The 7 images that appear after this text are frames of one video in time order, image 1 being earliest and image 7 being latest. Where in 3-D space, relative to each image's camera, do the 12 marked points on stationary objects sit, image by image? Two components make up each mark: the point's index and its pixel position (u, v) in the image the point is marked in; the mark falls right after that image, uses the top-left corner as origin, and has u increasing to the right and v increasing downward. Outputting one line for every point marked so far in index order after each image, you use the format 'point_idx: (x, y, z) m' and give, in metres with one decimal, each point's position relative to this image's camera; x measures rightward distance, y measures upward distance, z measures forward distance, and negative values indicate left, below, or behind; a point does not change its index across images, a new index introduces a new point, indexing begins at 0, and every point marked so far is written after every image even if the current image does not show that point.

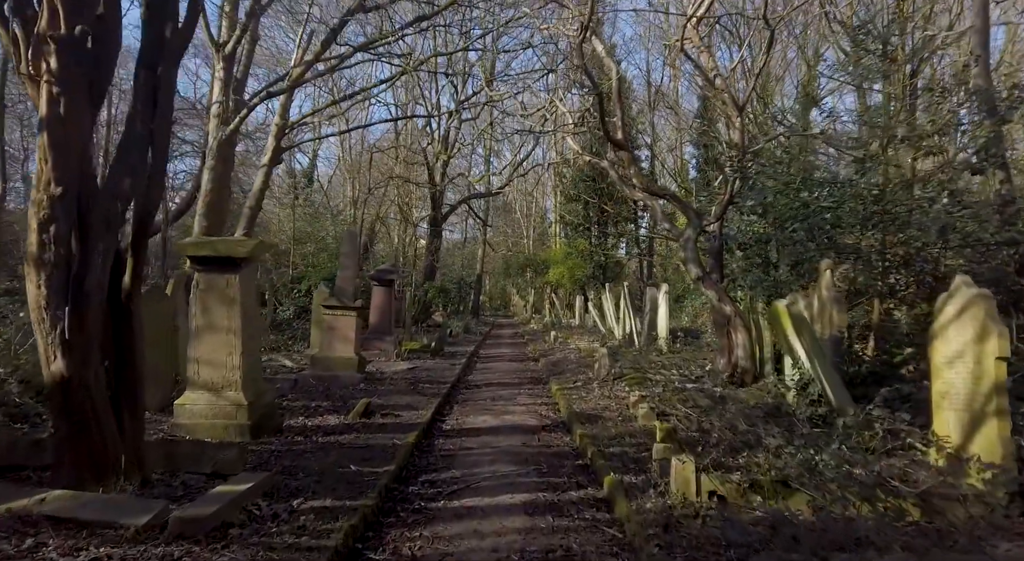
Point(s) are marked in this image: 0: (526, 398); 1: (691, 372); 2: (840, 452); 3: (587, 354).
0: (+0.2, -1.6, +8.8) m
1: (+2.5, -1.3, +8.8) m
2: (+2.1, -1.1, +4.2) m
3: (+1.5, -1.5, +13.3) m
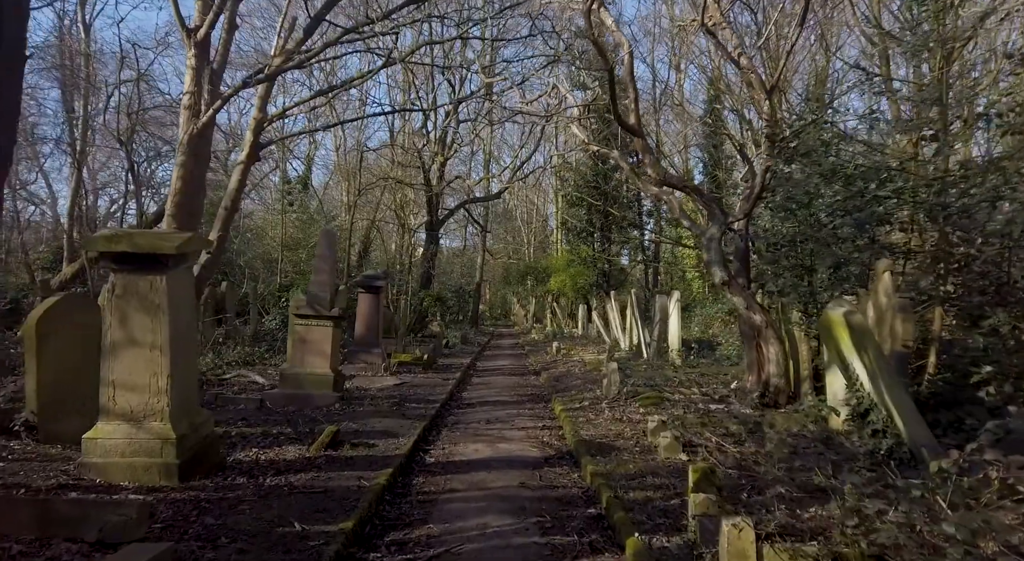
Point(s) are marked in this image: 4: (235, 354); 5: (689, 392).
0: (+0.2, -1.7, +7.7) m
1: (+2.5, -1.3, +7.7) m
2: (+2.1, -1.1, +3.1) m
3: (+1.5, -1.7, +12.2) m
4: (-4.7, -1.2, +10.9) m
5: (+2.1, -1.3, +7.7) m
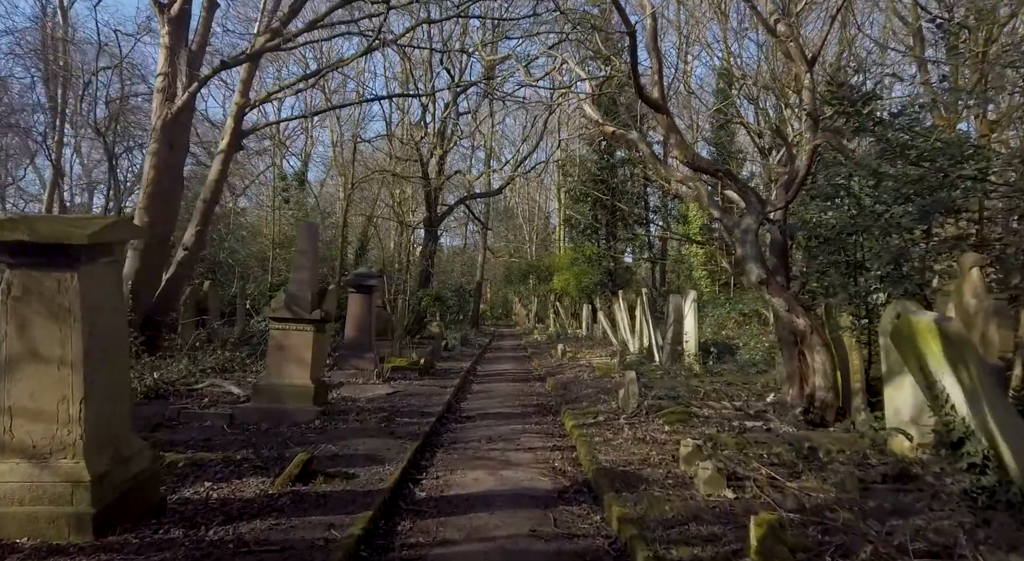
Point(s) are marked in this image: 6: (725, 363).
0: (+0.2, -1.7, +6.7) m
1: (+2.5, -1.3, +6.8) m
2: (+2.2, -1.1, +2.2) m
3: (+1.6, -1.7, +11.2) m
4: (-4.6, -1.2, +9.9) m
5: (+2.2, -1.3, +6.7) m
6: (+3.5, -1.4, +10.4) m
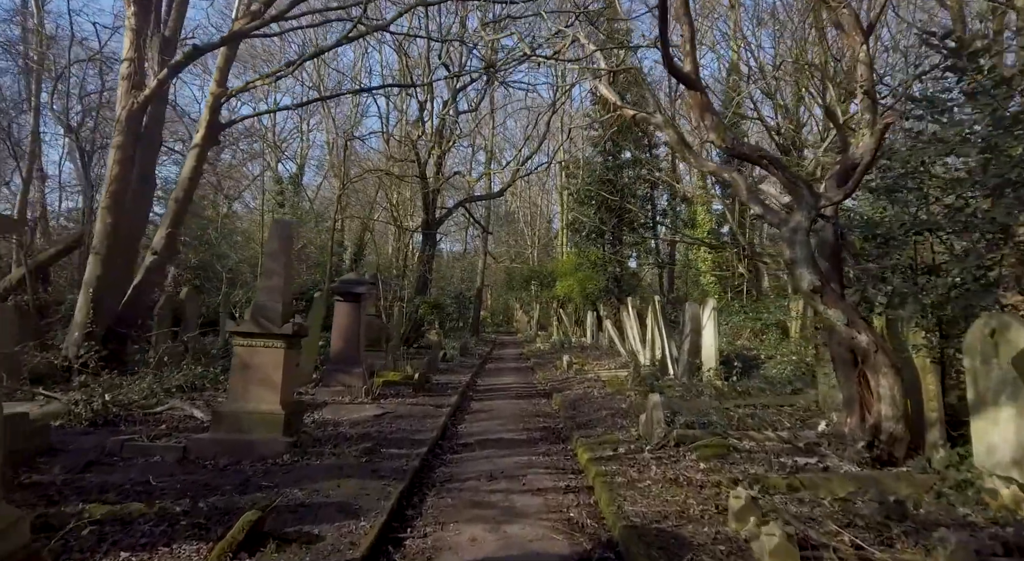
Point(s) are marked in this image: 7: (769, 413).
0: (+0.3, -1.7, +5.7) m
1: (+2.6, -1.4, +5.7) m
2: (+2.2, -1.1, +1.1) m
3: (+1.6, -1.8, +10.2) m
4: (-4.6, -1.3, +8.9) m
5: (+2.2, -1.4, +5.7) m
6: (+3.5, -1.5, +9.4) m
7: (+2.7, -1.4, +6.7) m
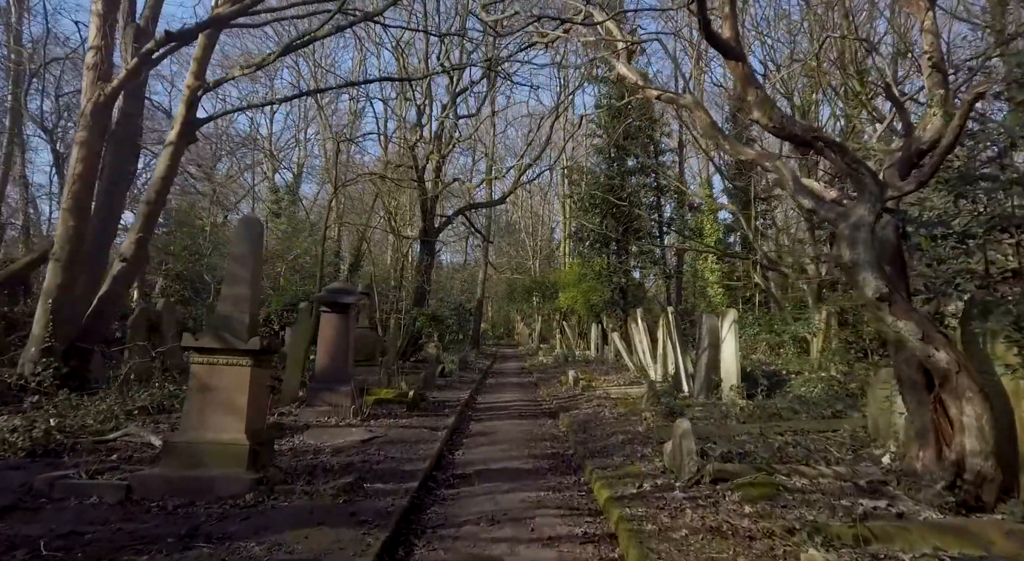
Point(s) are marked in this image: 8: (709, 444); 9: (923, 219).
0: (+0.3, -1.8, +4.8) m
1: (+2.6, -1.4, +4.8) m
2: (+2.2, -1.1, +0.3) m
3: (+1.7, -1.9, +9.3) m
4: (-4.5, -1.4, +8.0) m
5: (+2.3, -1.4, +4.8) m
6: (+3.5, -1.6, +8.5) m
7: (+2.7, -1.5, +5.8) m
8: (+1.7, -1.4, +5.5) m
9: (+3.1, +0.5, +5.0) m
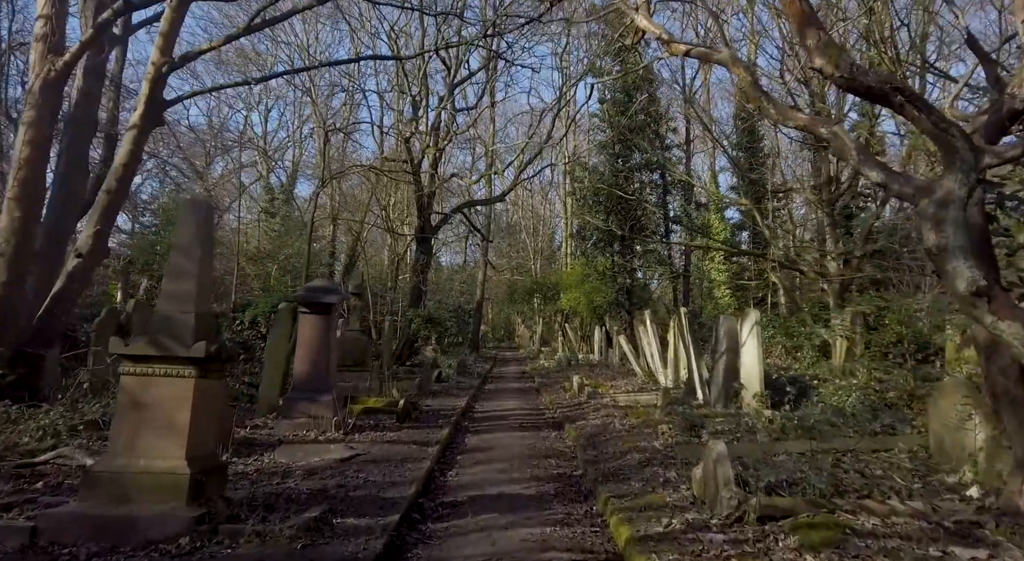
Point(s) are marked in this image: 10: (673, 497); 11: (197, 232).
0: (+0.3, -1.7, +3.9) m
1: (+2.6, -1.4, +3.9) m
2: (+2.2, -1.0, -0.7) m
3: (+1.7, -1.9, +8.4) m
4: (-4.5, -1.4, +7.1) m
5: (+2.3, -1.4, +3.9) m
6: (+3.5, -1.5, +7.6) m
7: (+2.7, -1.4, +4.9) m
8: (+1.7, -1.4, +4.6) m
9: (+3.1, +0.5, +4.1) m
10: (+1.2, -1.6, +4.8) m
11: (-2.2, +0.4, +4.5) m
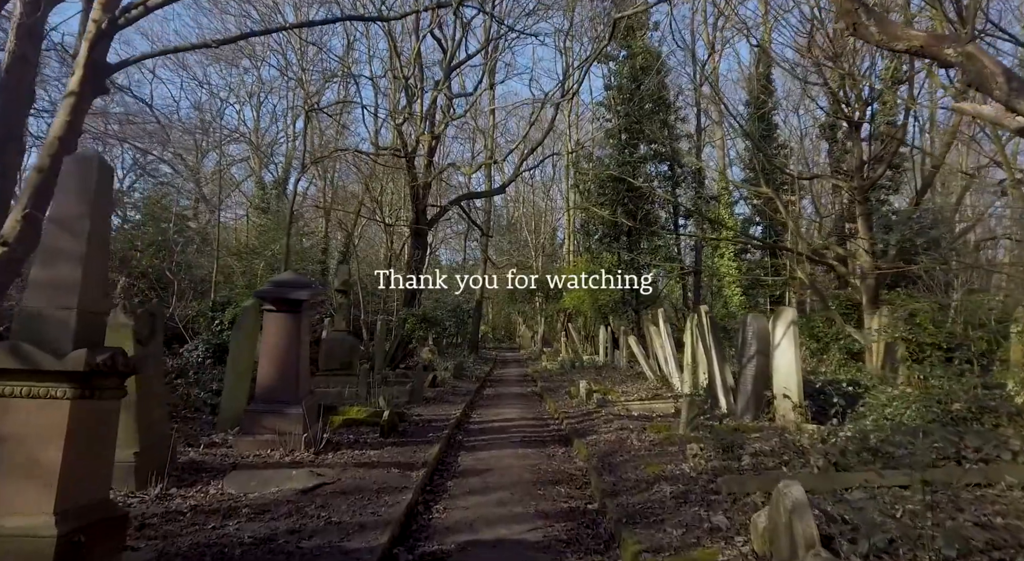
0: (+0.3, -1.6, +2.7) m
1: (+2.6, -1.3, +2.7) m
2: (+2.2, -0.9, -1.9) m
3: (+1.7, -1.8, +7.2) m
4: (-4.5, -1.3, +5.9) m
5: (+2.3, -1.3, +2.7) m
6: (+3.6, -1.5, +6.4) m
7: (+2.7, -1.3, +3.7) m
8: (+1.7, -1.3, +3.4) m
9: (+3.1, +0.6, +2.9) m
10: (+1.2, -1.5, +3.6) m
11: (-2.2, +0.4, +3.3) m
